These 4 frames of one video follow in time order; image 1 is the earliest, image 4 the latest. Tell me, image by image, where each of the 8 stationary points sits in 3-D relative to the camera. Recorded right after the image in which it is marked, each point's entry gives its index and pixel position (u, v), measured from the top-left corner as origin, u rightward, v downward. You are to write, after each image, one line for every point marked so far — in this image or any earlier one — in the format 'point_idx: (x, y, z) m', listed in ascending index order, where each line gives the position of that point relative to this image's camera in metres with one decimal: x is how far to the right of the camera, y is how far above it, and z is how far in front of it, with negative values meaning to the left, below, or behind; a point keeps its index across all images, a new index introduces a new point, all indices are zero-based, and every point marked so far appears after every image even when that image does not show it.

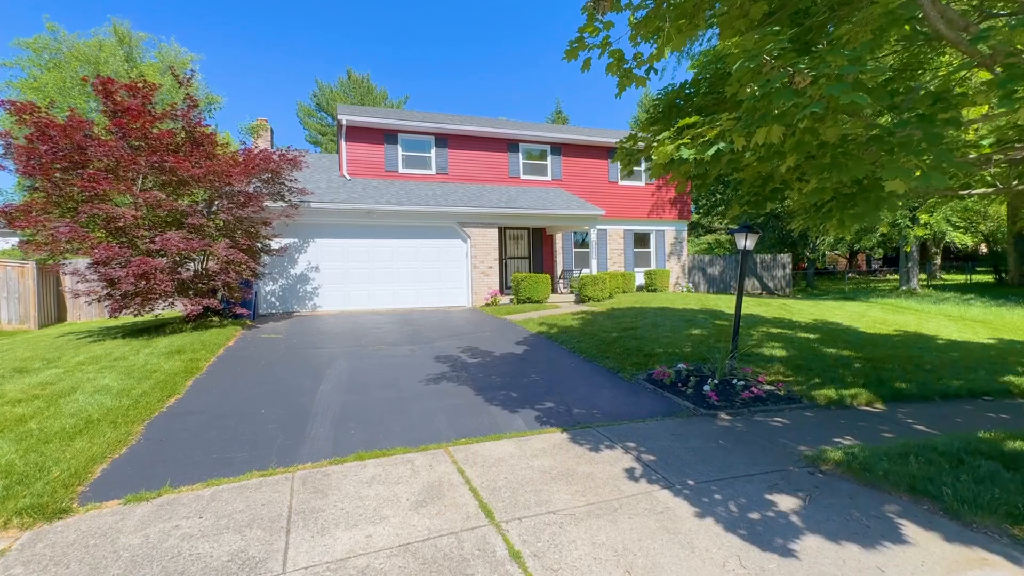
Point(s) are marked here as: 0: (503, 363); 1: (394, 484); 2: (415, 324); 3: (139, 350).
0: (-0.1, -1.1, +6.8) m
1: (-0.9, -1.4, +3.5) m
2: (-2.1, -0.8, +10.2) m
3: (-5.6, -0.9, +7.0) m
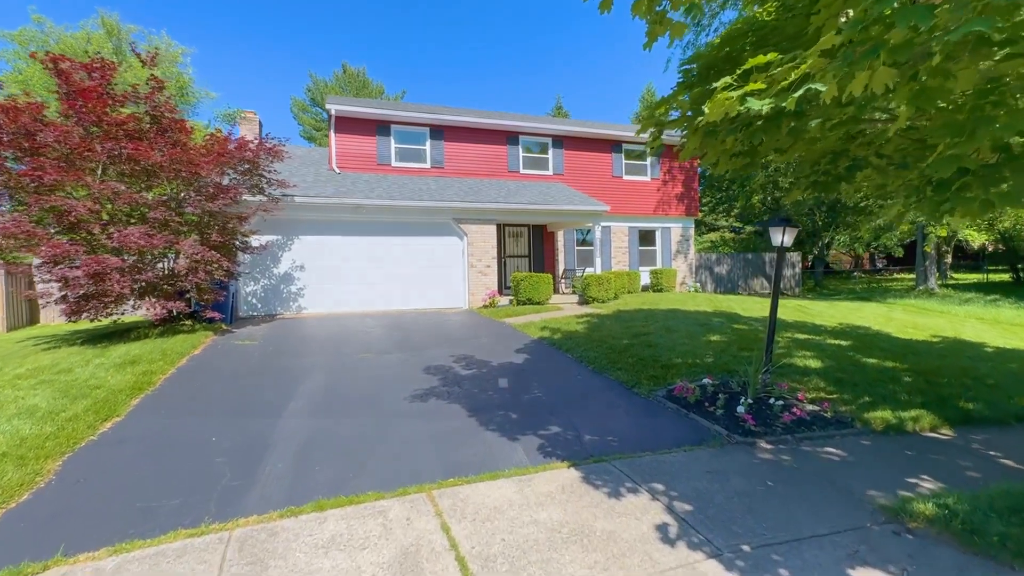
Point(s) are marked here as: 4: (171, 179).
0: (-0.1, -1.1, +6.0) m
1: (-0.9, -1.5, +2.7) m
2: (-2.1, -0.8, +9.4) m
3: (-5.6, -1.0, +6.2) m
4: (-5.5, +1.8, +7.6) m
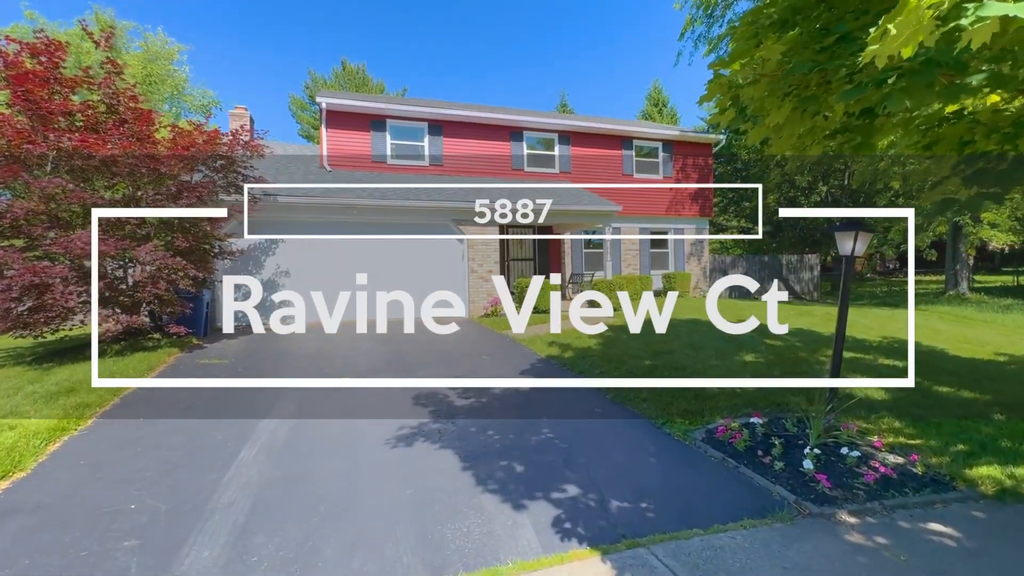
0: (-0.1, -1.3, +5.1) m
1: (-0.9, -1.6, +1.7) m
2: (-2.0, -1.0, +8.5) m
3: (-5.5, -1.1, +5.3) m
4: (-5.5, +1.6, +6.7) m
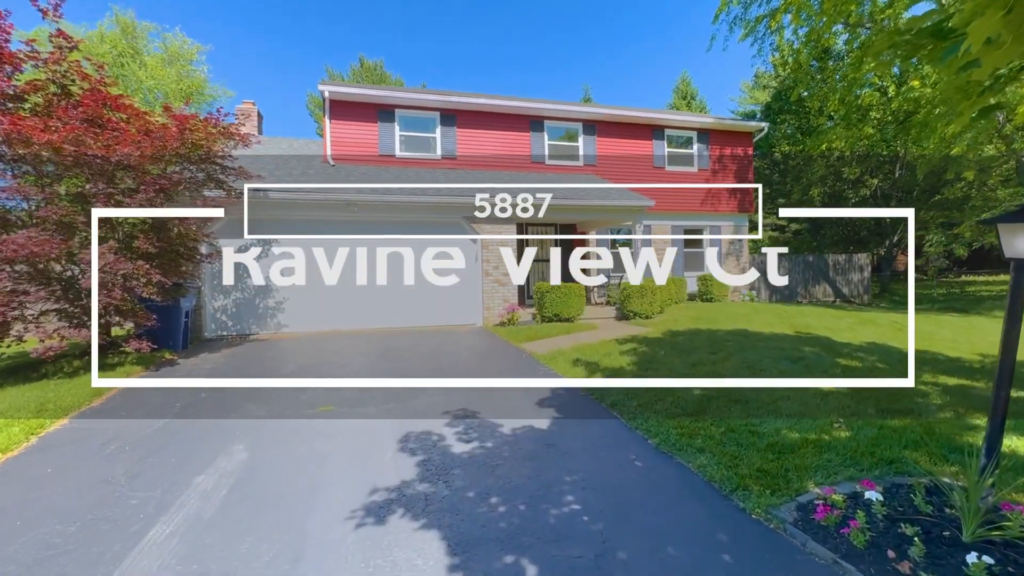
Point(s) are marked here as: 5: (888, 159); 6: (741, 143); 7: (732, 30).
0: (0.0, -1.4, +3.9) m
1: (-0.9, -1.8, +0.6) m
2: (-1.8, -1.1, +7.4) m
3: (-5.4, -1.2, +4.4) m
4: (-5.3, +1.5, +5.8) m
5: (+14.9, +5.1, +18.6) m
6: (+7.8, +4.9, +16.0) m
7: (+5.2, +6.1, +10.7) m
